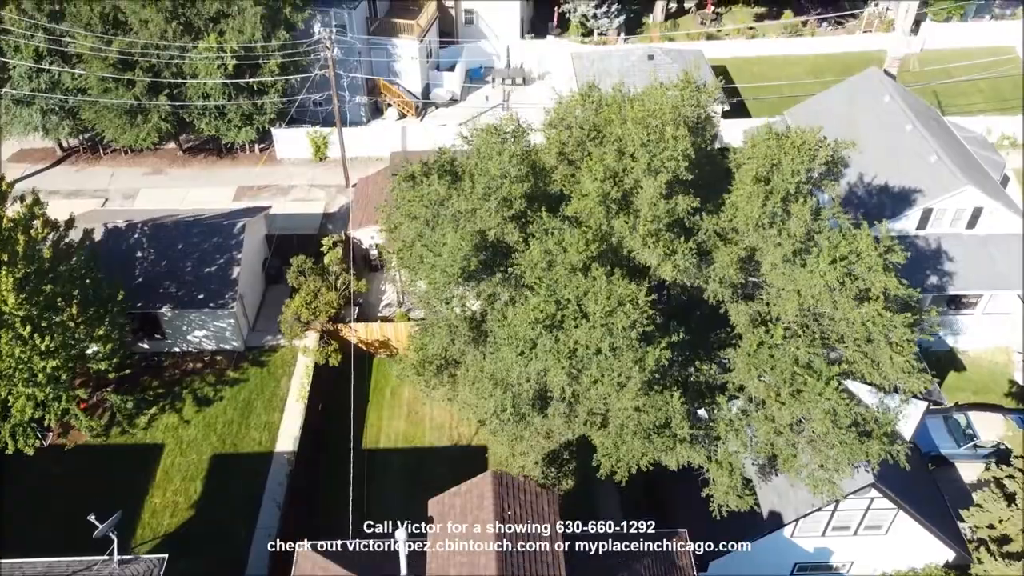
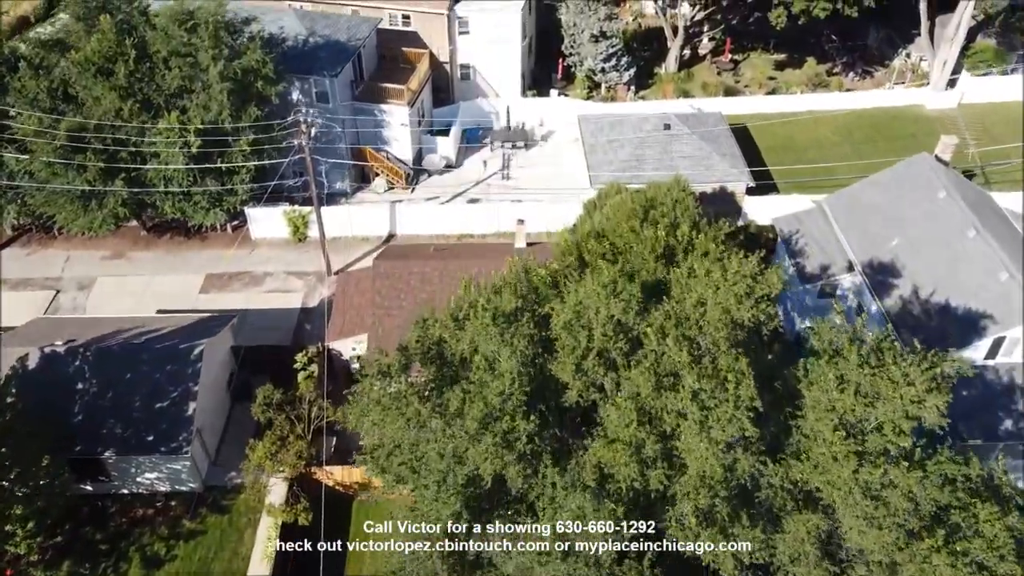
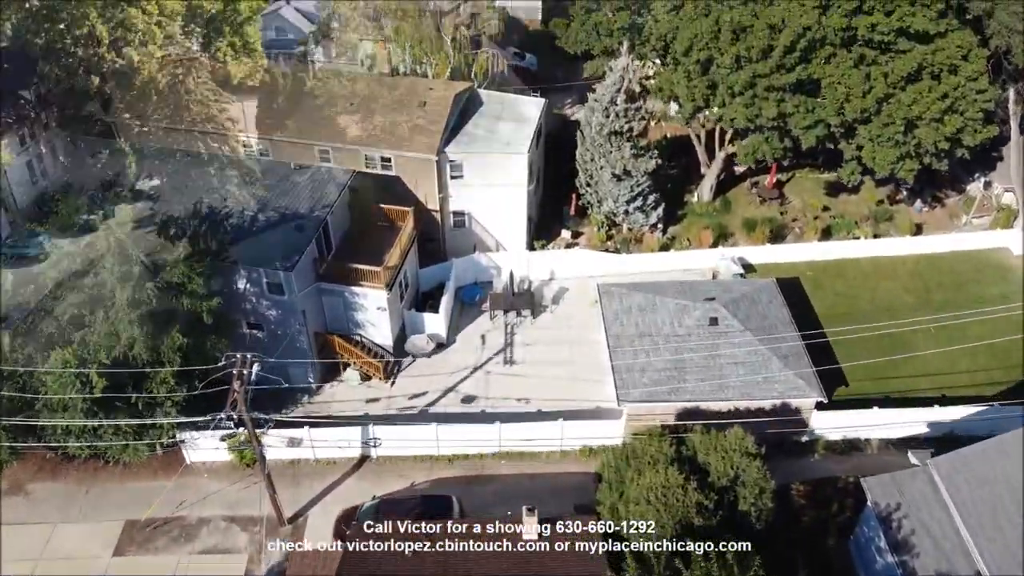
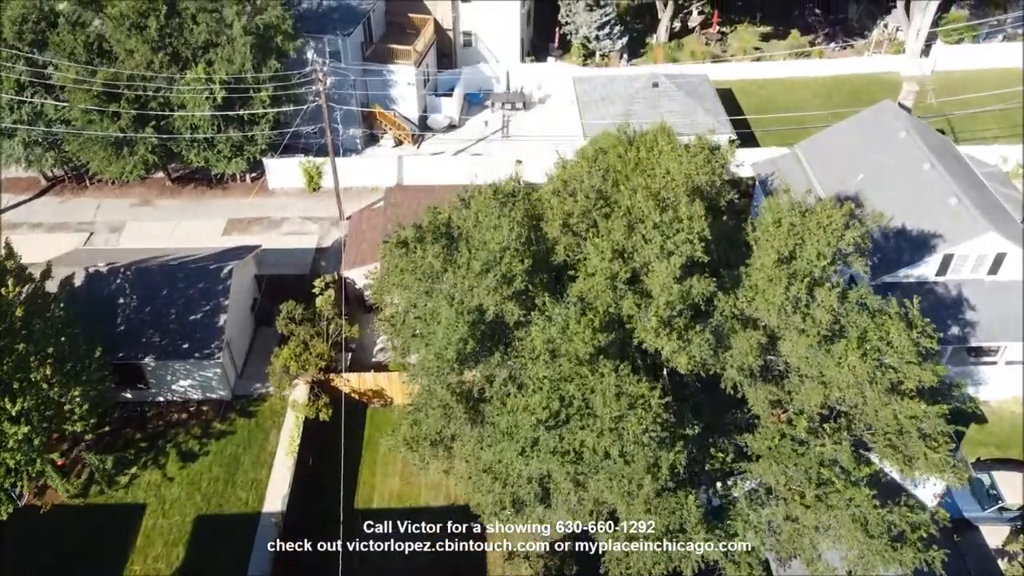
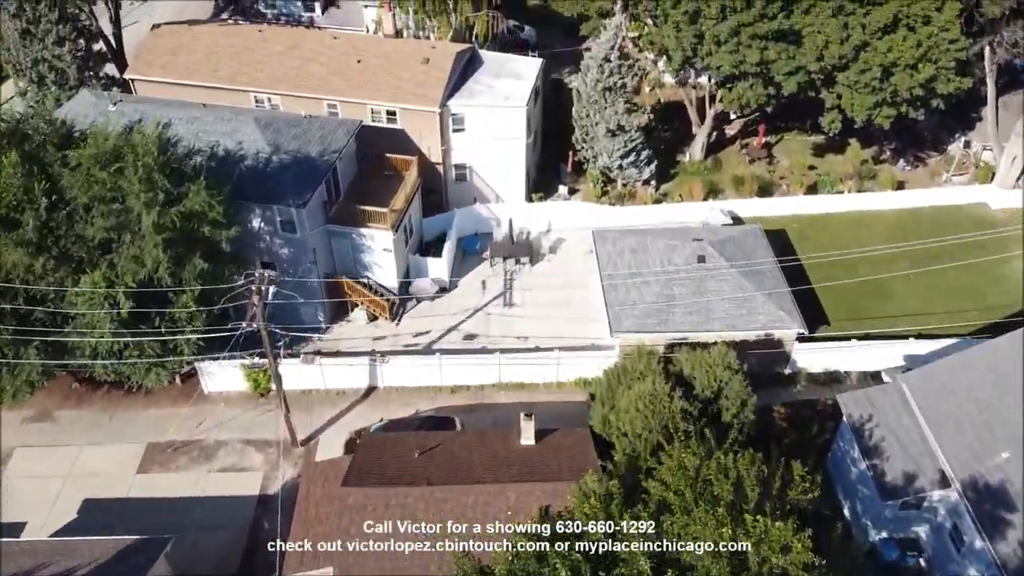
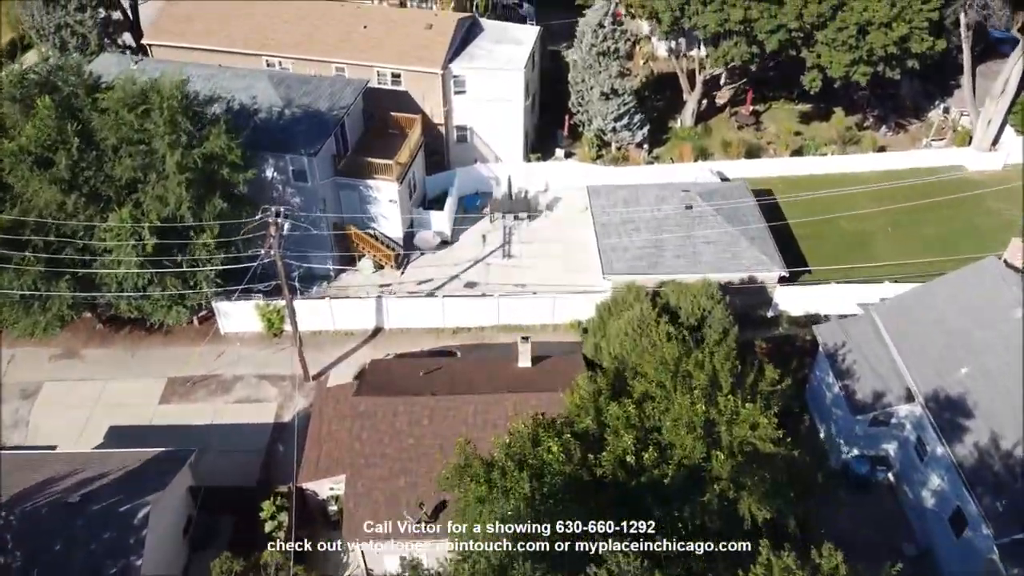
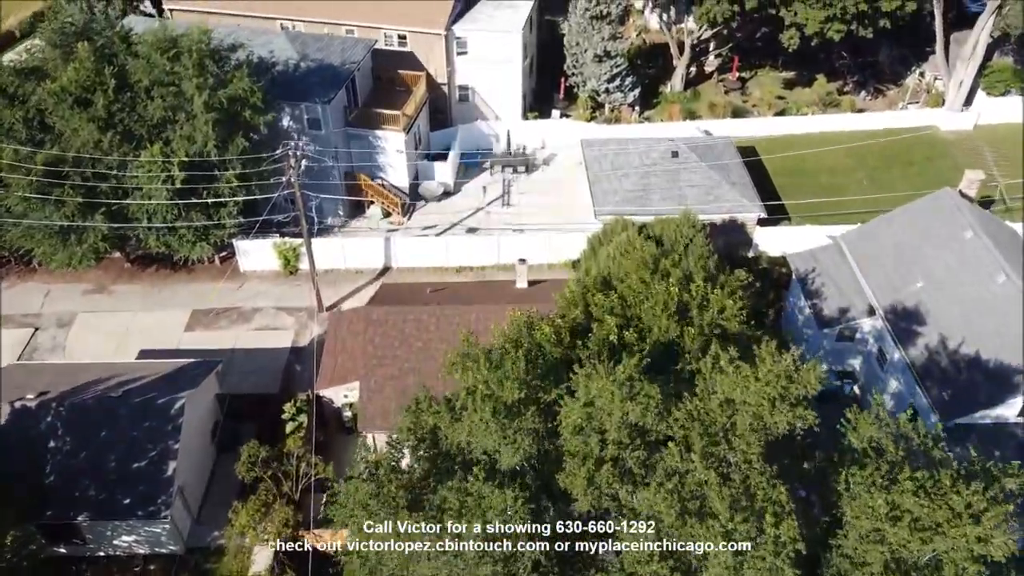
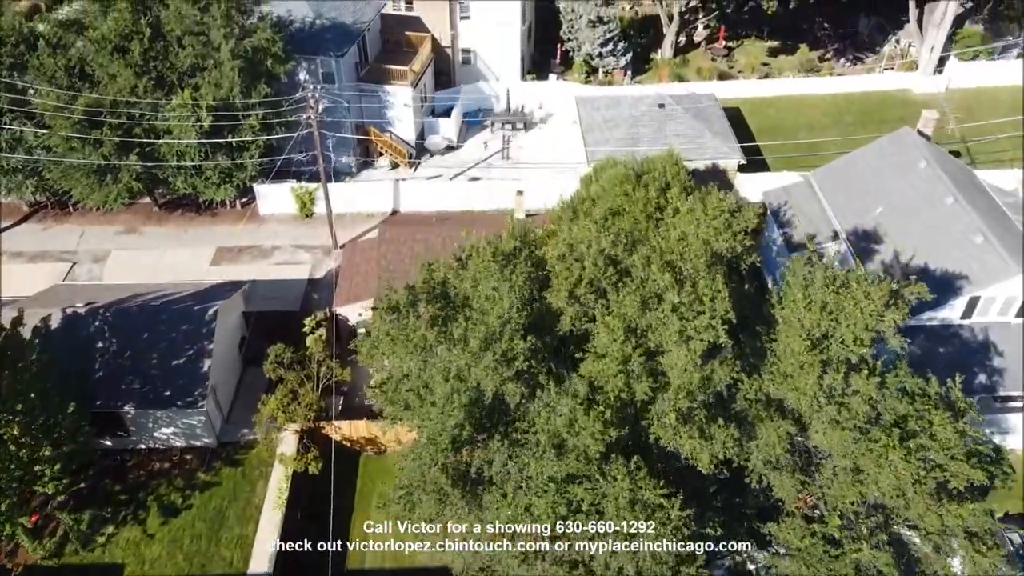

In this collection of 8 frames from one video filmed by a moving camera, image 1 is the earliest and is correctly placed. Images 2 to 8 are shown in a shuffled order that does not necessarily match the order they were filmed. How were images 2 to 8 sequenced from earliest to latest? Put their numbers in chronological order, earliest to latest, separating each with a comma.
4, 8, 2, 7, 6, 5, 3
